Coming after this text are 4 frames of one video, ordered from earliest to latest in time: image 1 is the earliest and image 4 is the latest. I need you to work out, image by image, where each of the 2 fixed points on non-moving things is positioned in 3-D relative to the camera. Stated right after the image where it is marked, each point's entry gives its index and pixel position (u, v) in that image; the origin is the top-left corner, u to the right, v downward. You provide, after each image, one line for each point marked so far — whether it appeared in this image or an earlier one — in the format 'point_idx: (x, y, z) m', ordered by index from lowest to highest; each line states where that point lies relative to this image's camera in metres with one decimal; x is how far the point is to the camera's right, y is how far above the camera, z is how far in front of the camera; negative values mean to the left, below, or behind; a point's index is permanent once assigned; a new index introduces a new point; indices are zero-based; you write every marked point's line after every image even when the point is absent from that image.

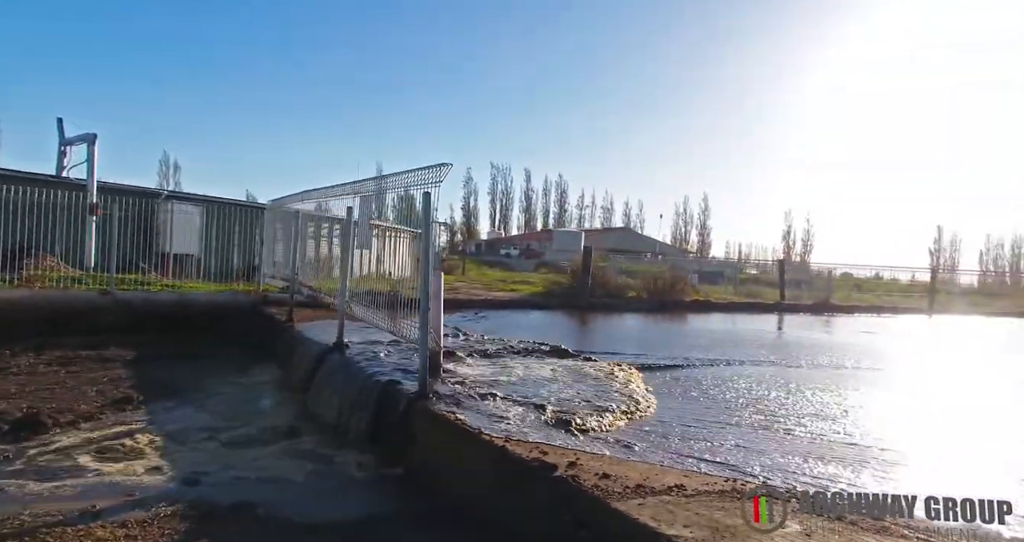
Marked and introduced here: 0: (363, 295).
0: (-1.6, -0.3, +7.0) m
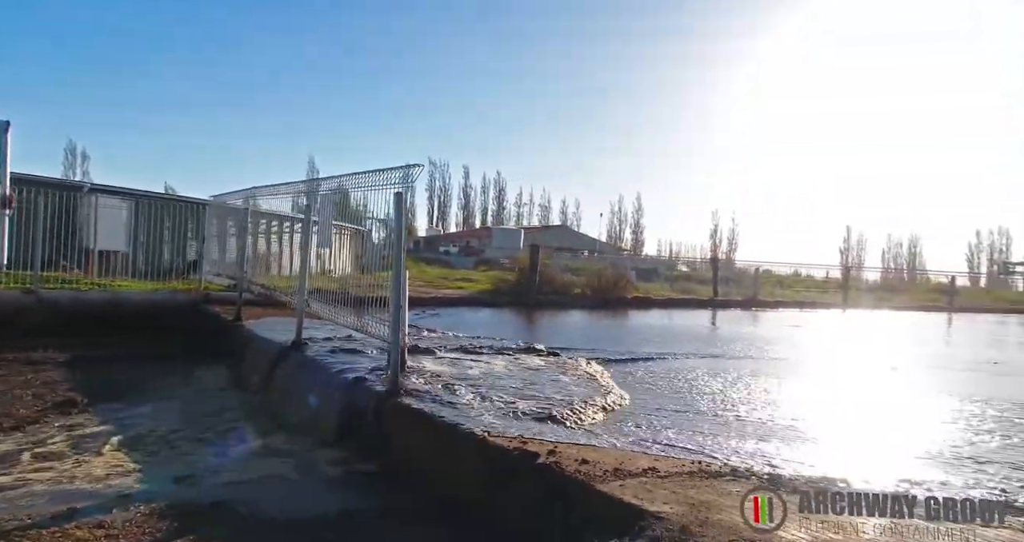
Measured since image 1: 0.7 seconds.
0: (-2.1, -0.2, +6.9) m
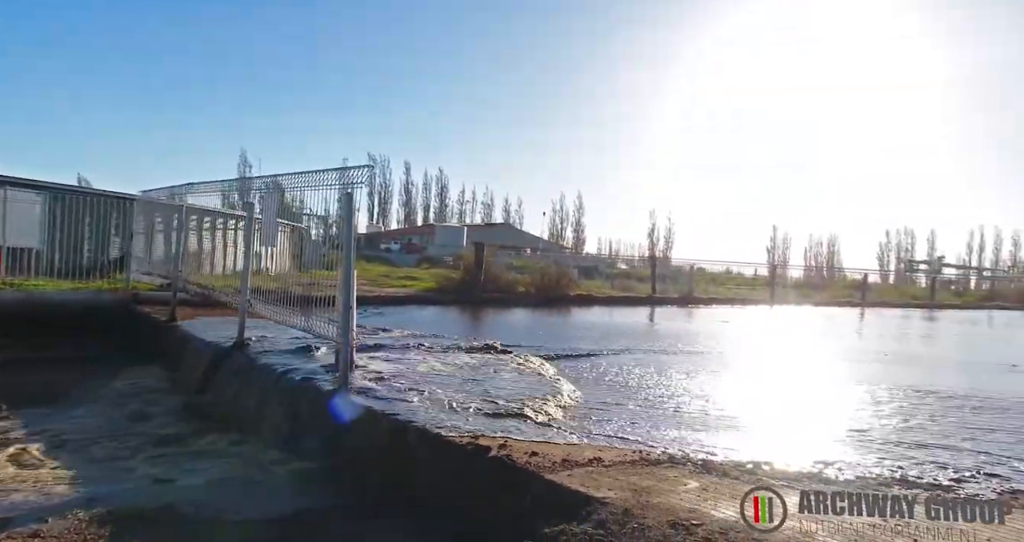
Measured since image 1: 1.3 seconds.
0: (-2.7, -0.2, +6.8) m
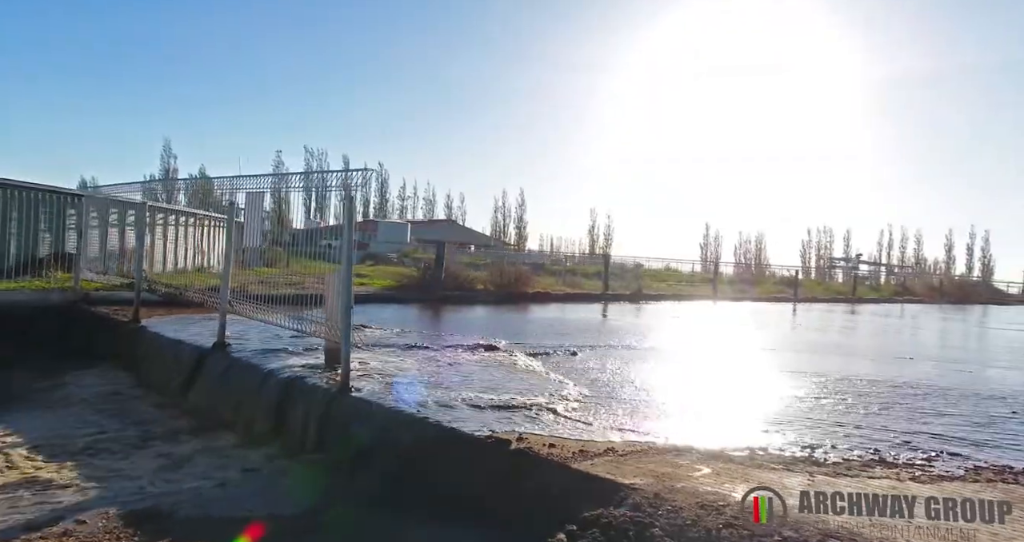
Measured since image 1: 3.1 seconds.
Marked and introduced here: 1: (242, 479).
0: (-2.9, -0.2, +6.8) m
1: (-1.7, -1.3, +3.9) m
